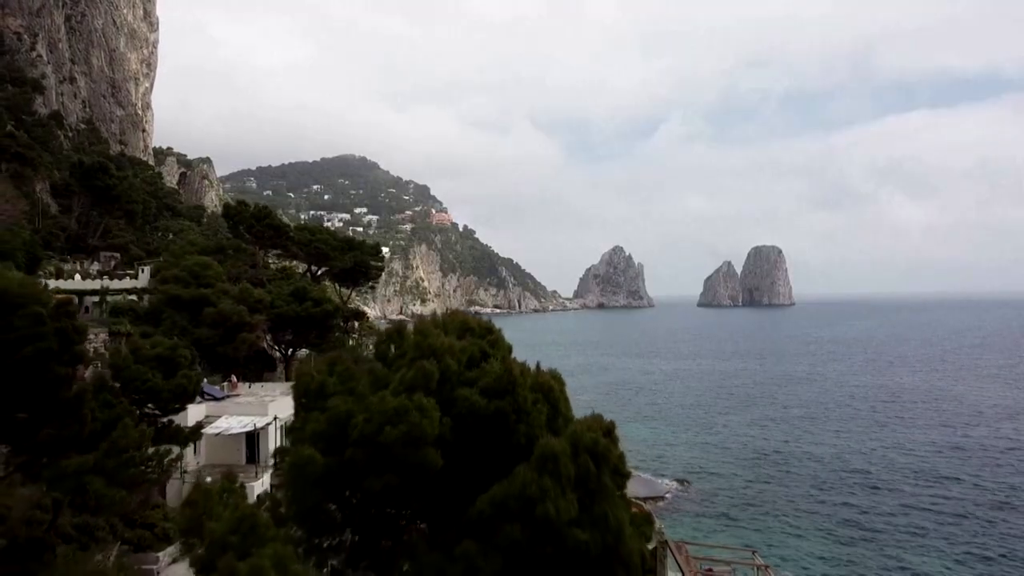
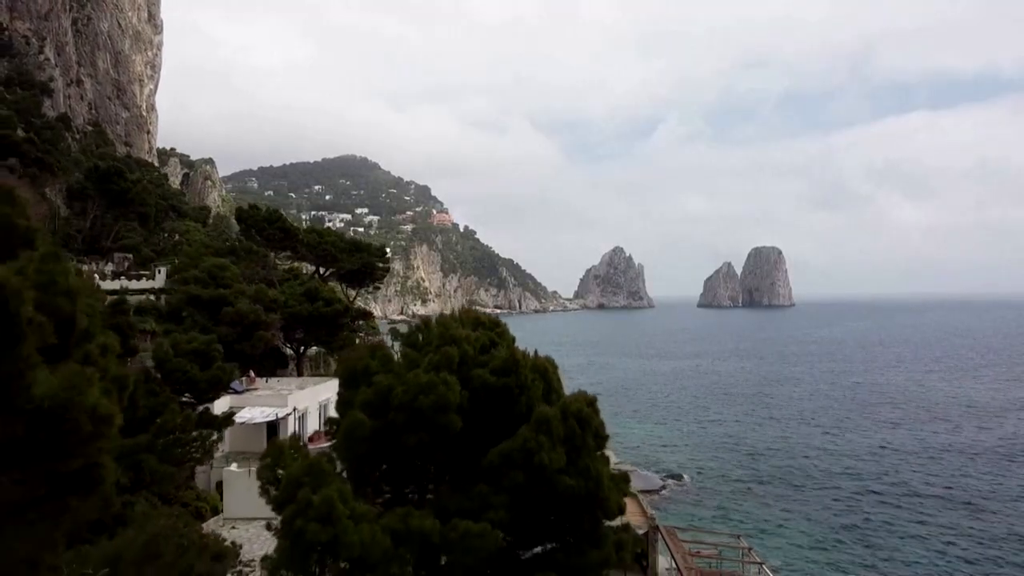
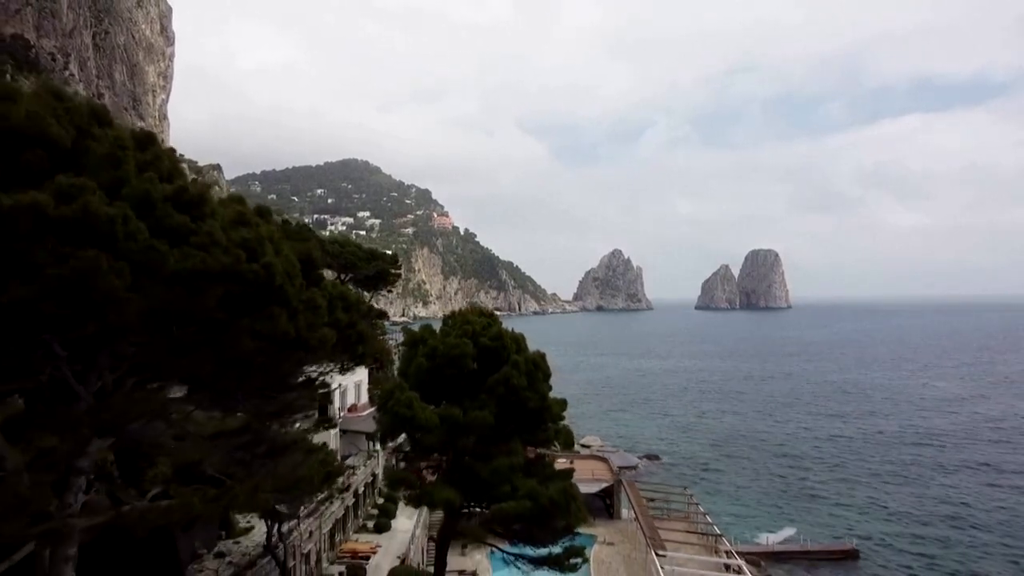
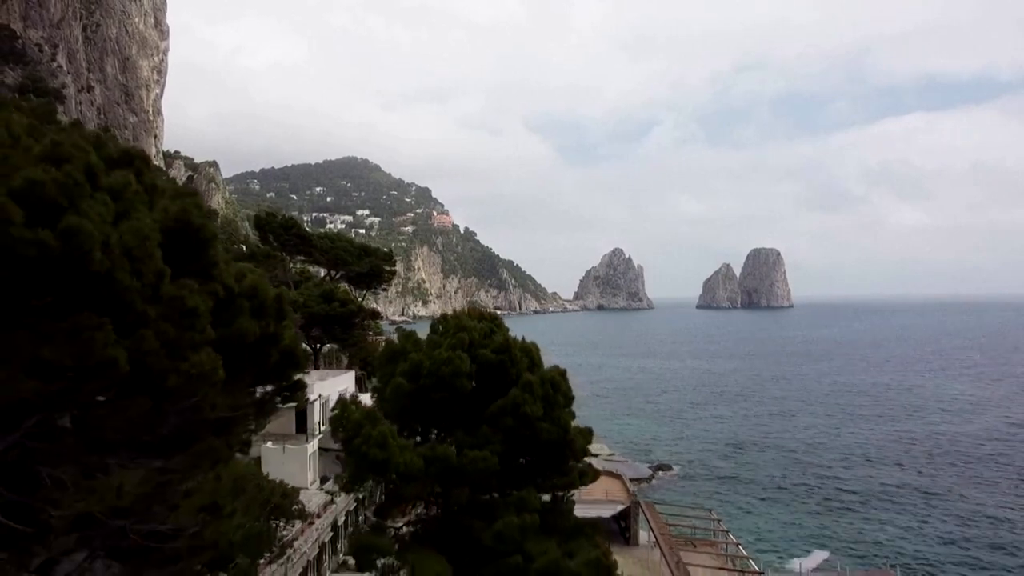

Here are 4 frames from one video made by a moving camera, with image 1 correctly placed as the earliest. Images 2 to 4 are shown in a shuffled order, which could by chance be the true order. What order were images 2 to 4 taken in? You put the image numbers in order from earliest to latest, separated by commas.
2, 4, 3
